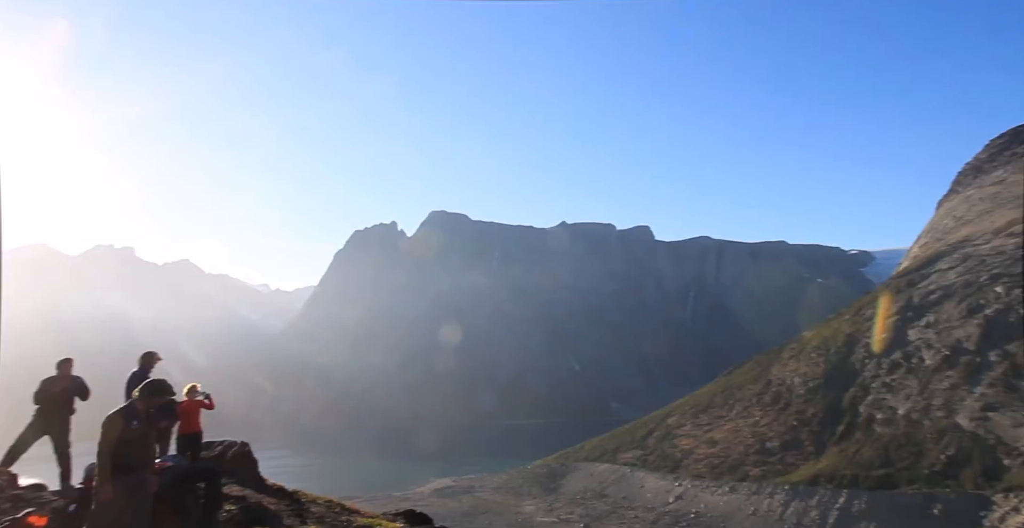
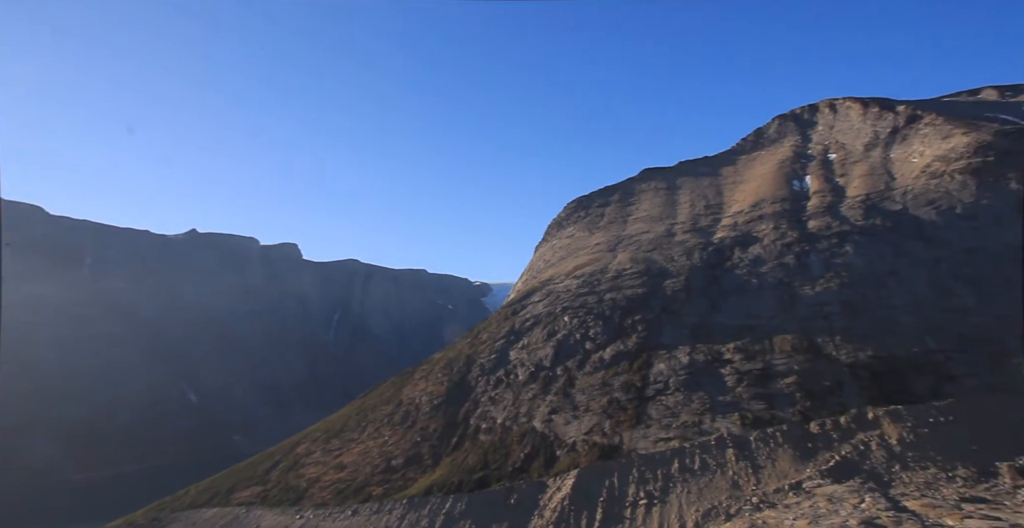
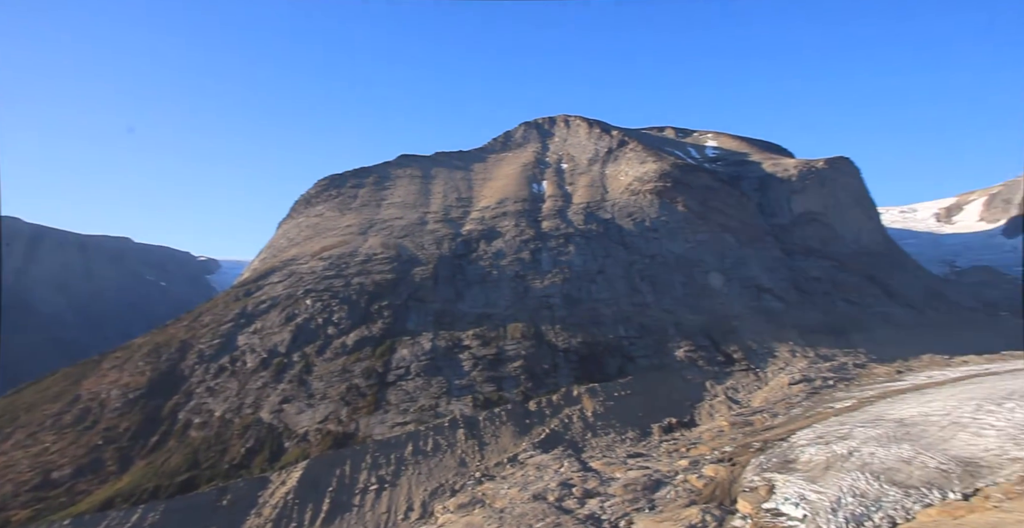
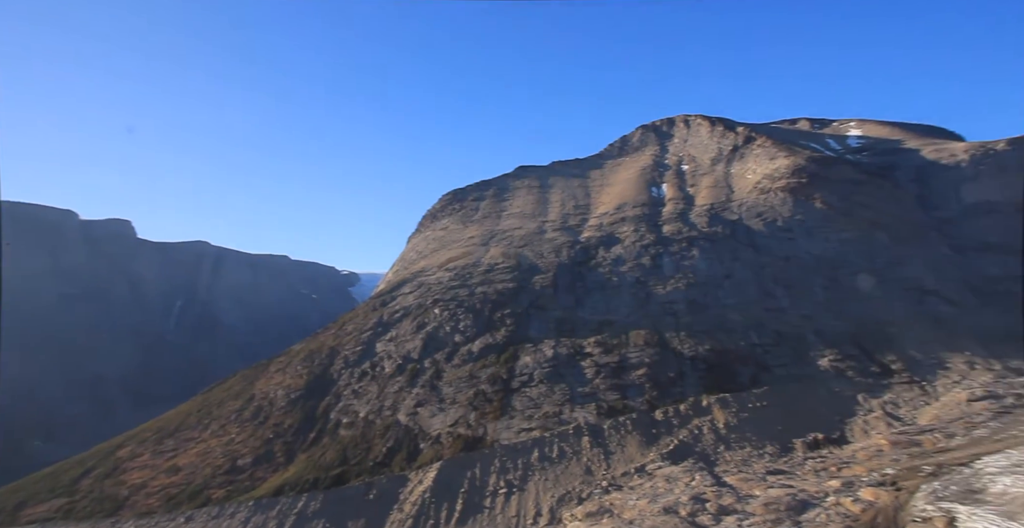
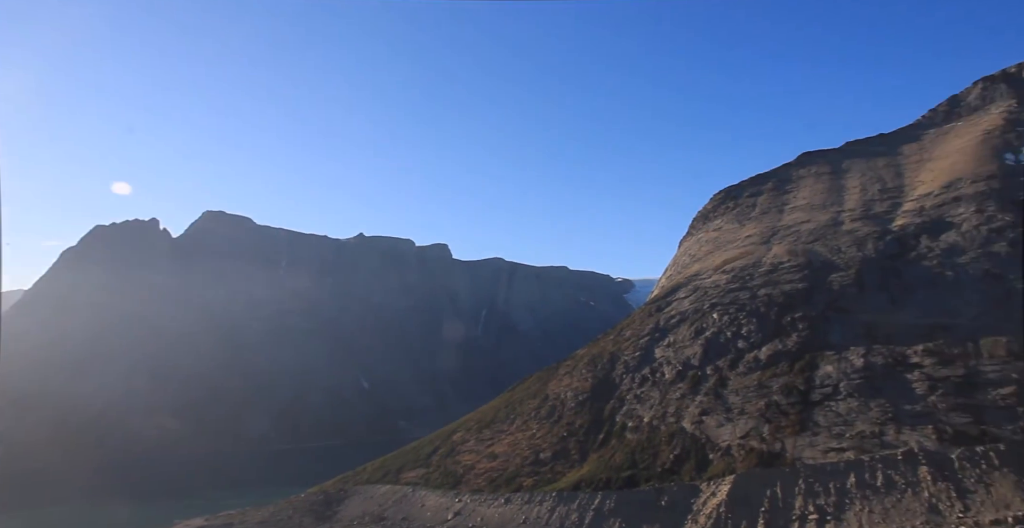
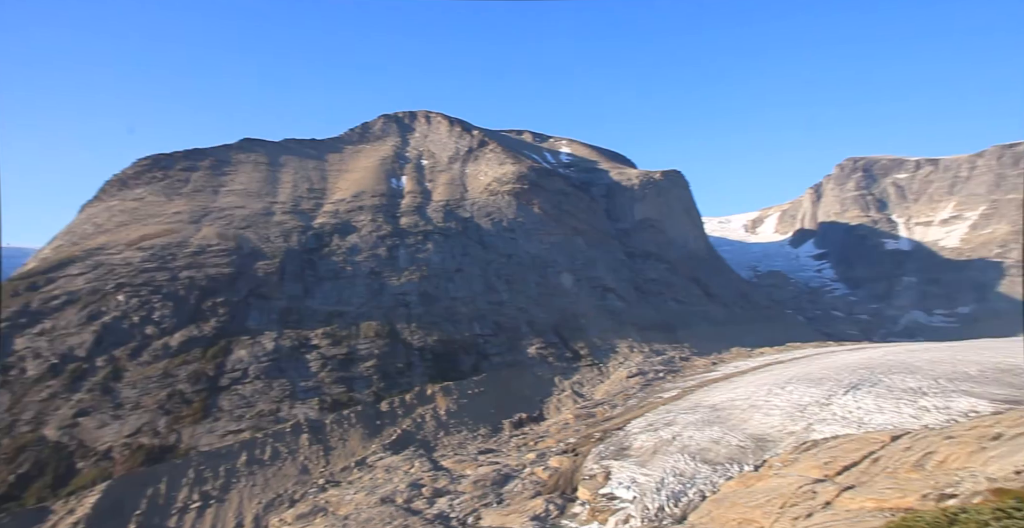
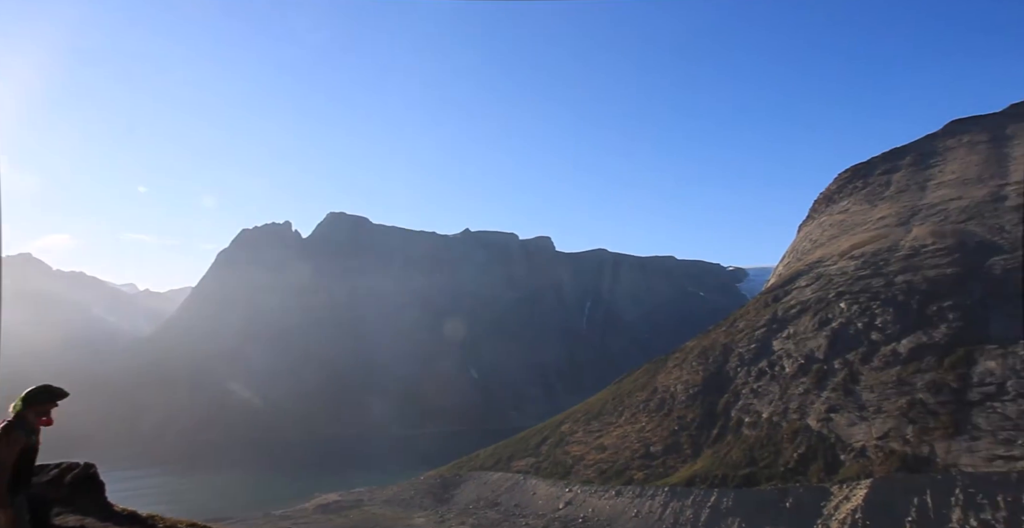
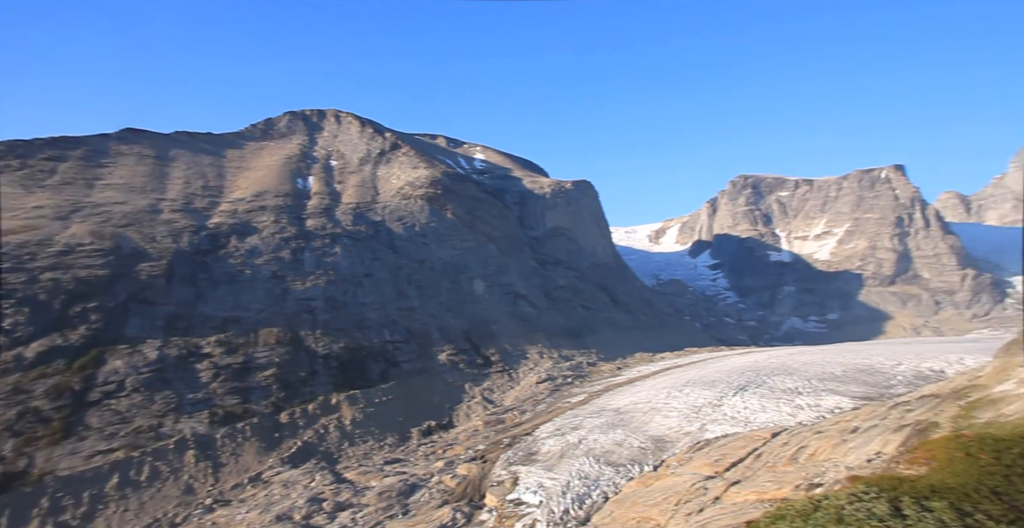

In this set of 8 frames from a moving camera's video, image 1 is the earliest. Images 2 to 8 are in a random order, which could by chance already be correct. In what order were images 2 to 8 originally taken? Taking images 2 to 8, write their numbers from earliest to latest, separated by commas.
7, 5, 2, 4, 3, 6, 8
